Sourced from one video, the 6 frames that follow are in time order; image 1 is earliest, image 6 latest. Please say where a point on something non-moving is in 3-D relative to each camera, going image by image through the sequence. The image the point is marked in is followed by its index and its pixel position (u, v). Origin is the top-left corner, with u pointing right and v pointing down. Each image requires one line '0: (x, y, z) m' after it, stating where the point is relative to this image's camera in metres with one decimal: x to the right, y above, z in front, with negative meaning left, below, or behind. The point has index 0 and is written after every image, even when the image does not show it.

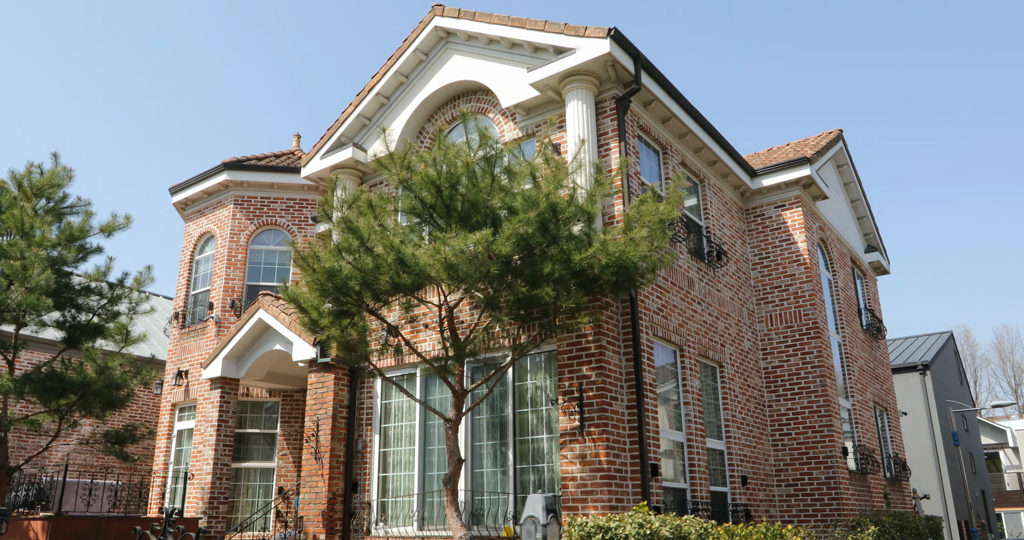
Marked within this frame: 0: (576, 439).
0: (+0.8, -2.1, +9.2) m
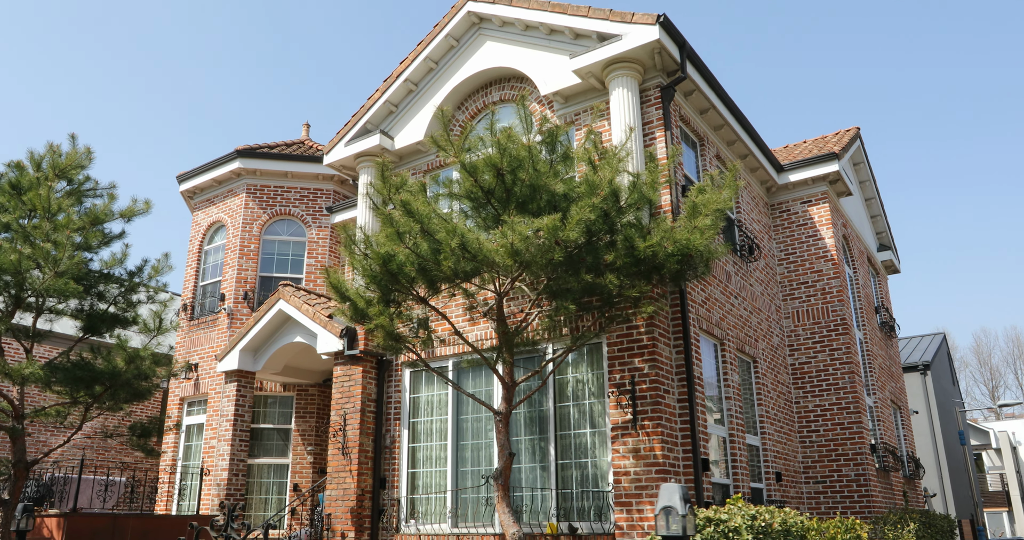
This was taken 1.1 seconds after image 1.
0: (+1.4, -1.9, +8.9) m
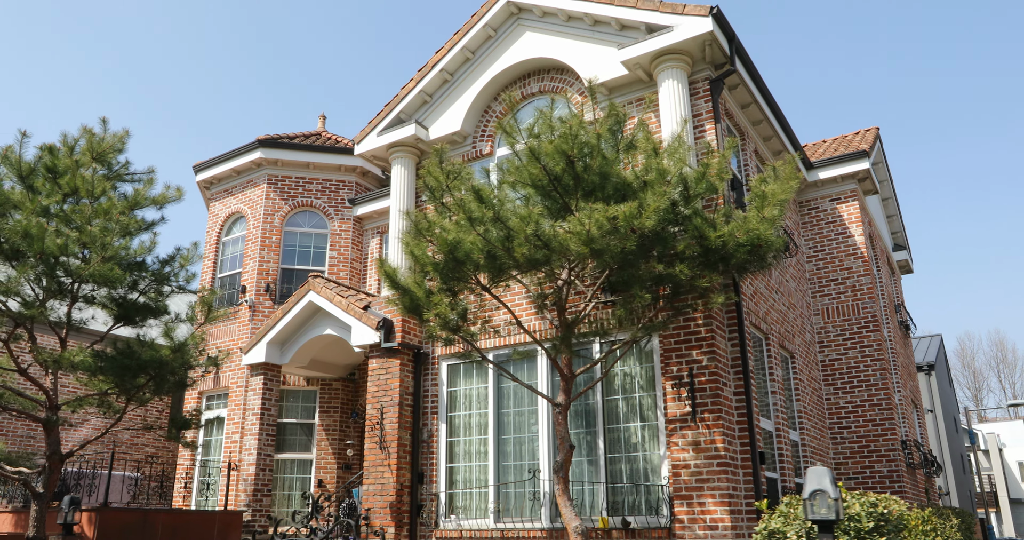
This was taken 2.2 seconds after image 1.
0: (+2.1, -1.8, +8.9) m
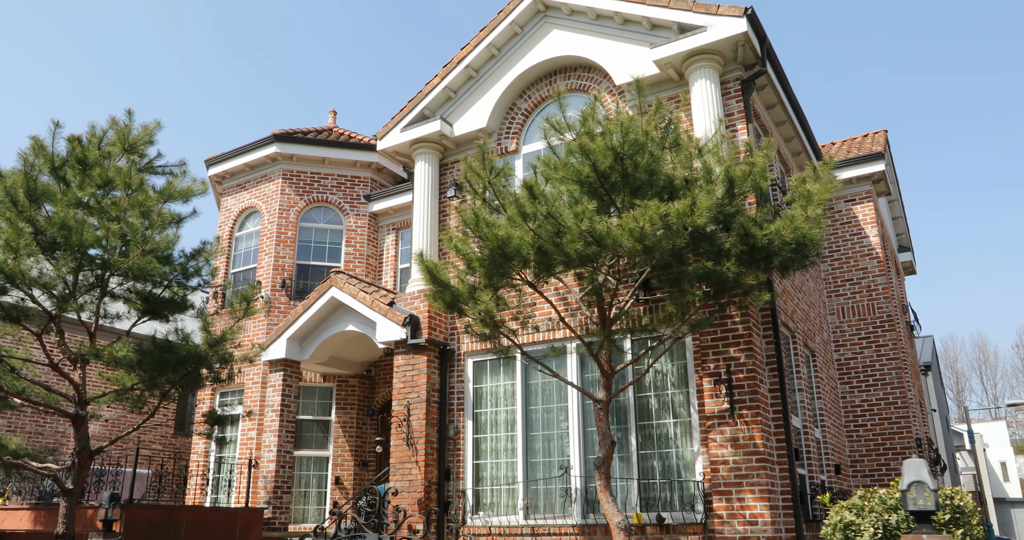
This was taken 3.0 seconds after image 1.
0: (+2.5, -1.8, +8.9) m
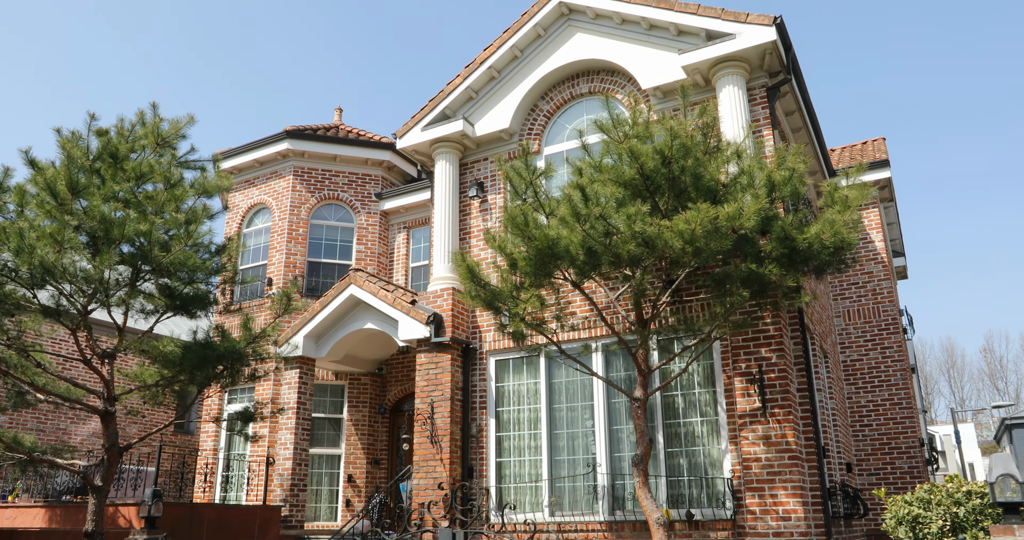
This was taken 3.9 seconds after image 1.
0: (+3.0, -1.8, +9.1) m
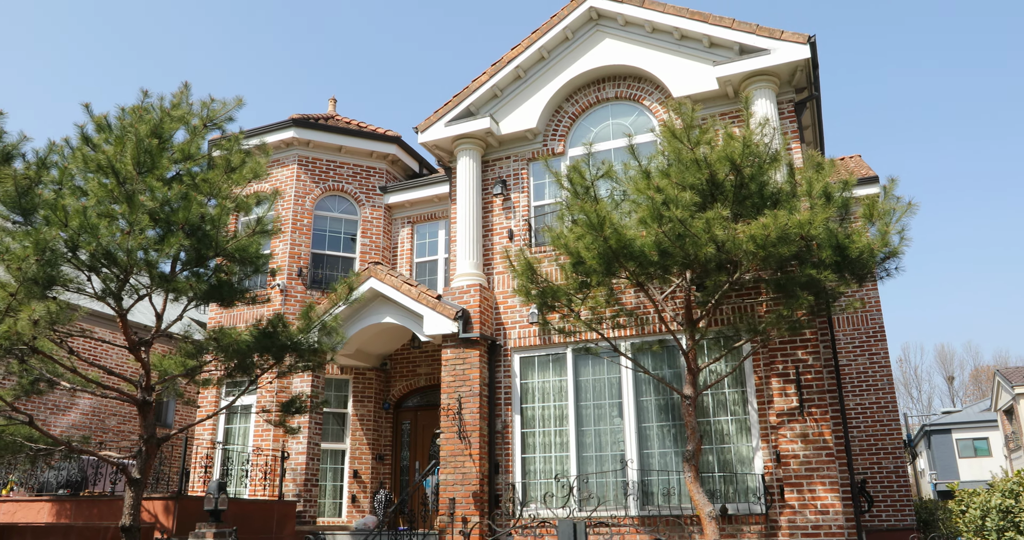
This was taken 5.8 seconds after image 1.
0: (+3.6, -1.9, +9.6) m
